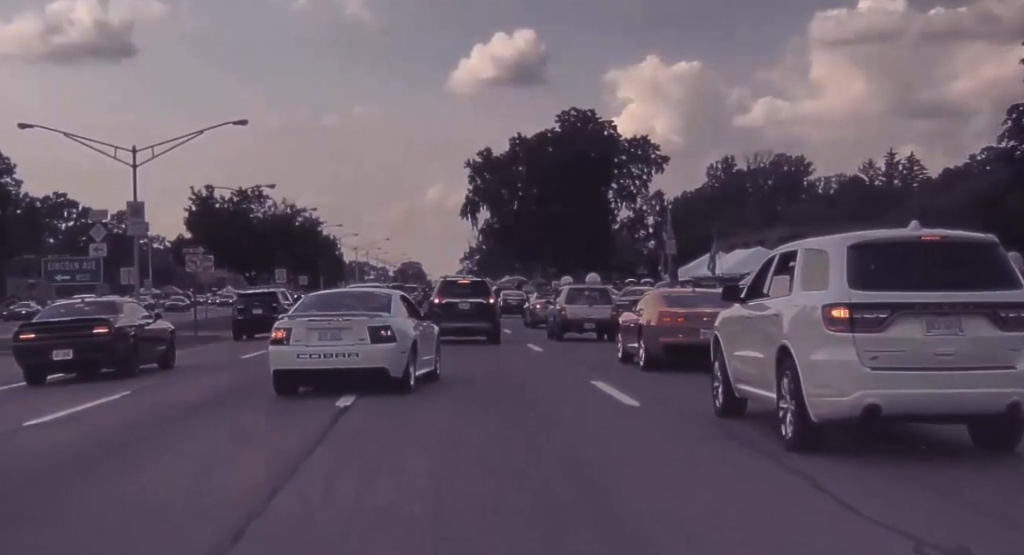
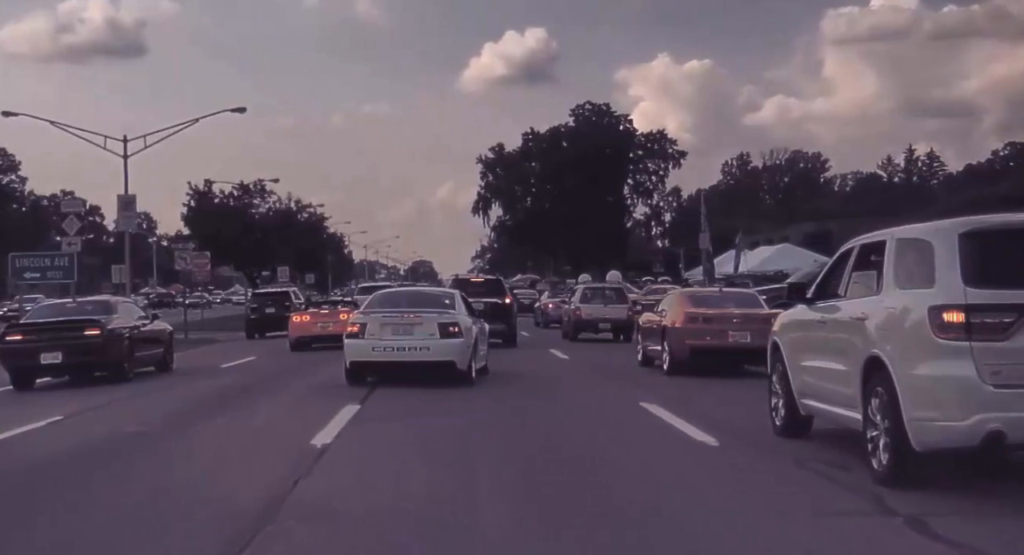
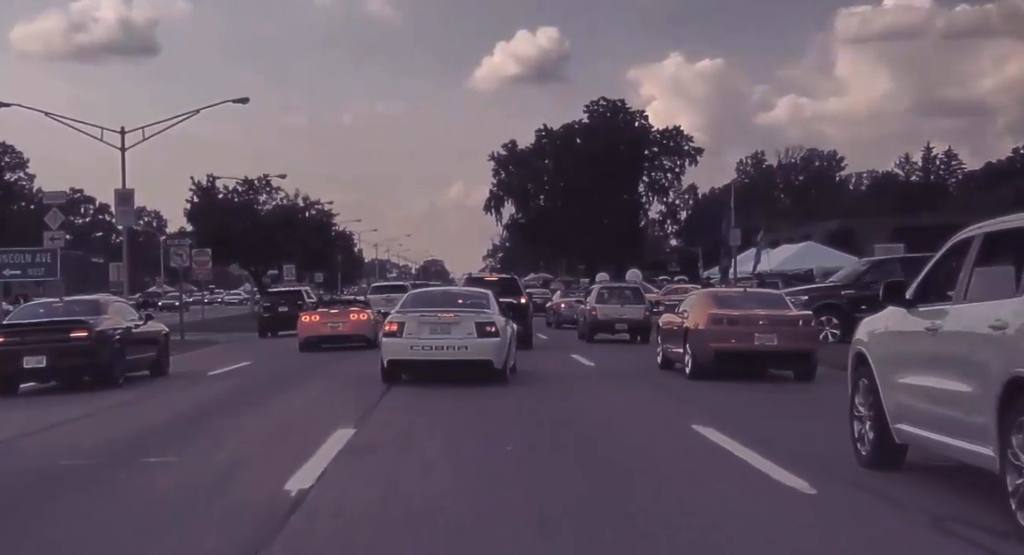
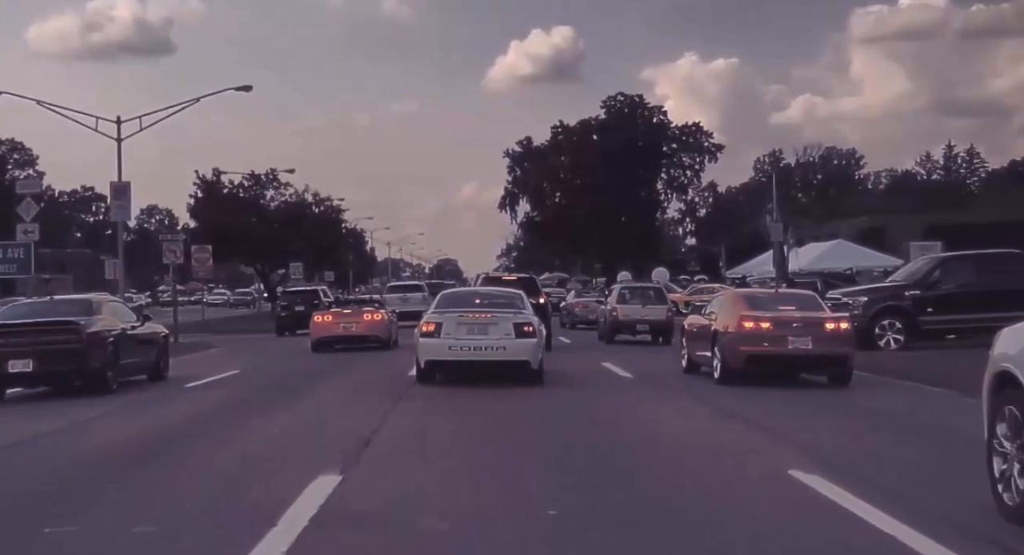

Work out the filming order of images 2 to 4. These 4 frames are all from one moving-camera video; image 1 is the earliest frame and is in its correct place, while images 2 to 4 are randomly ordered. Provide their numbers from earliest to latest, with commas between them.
2, 3, 4
